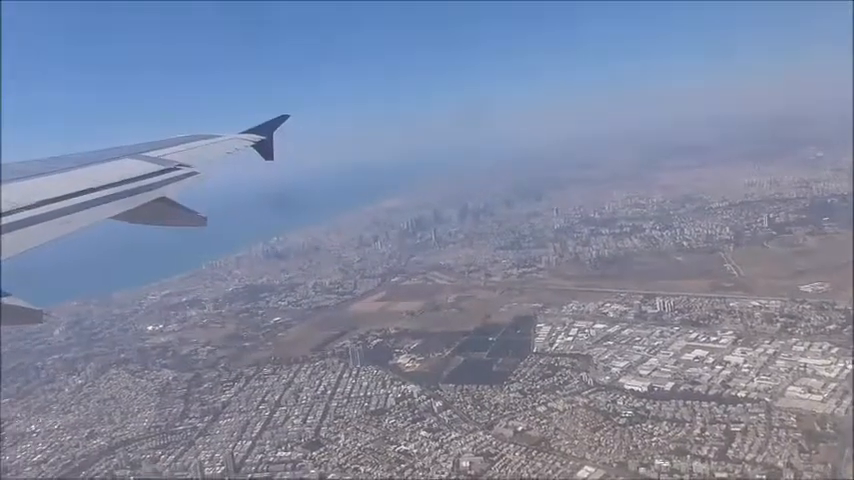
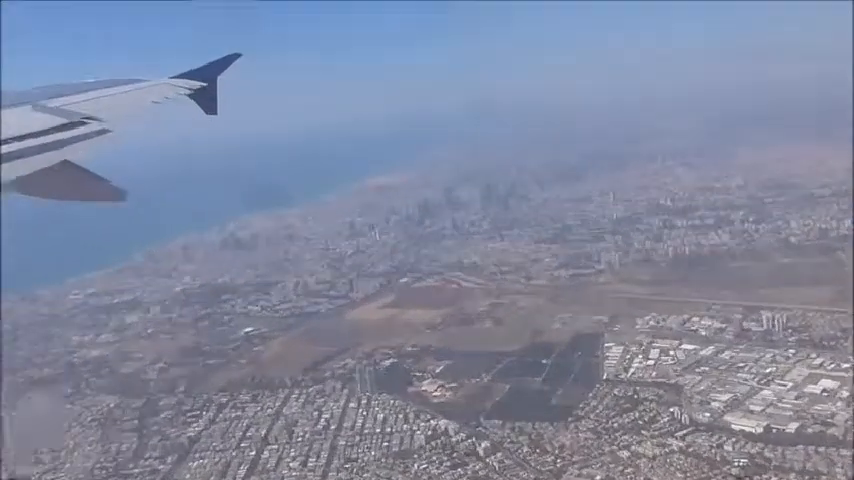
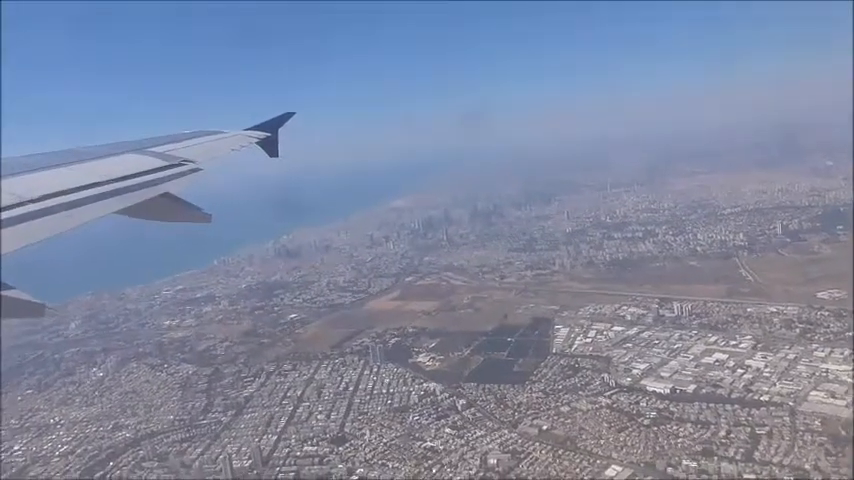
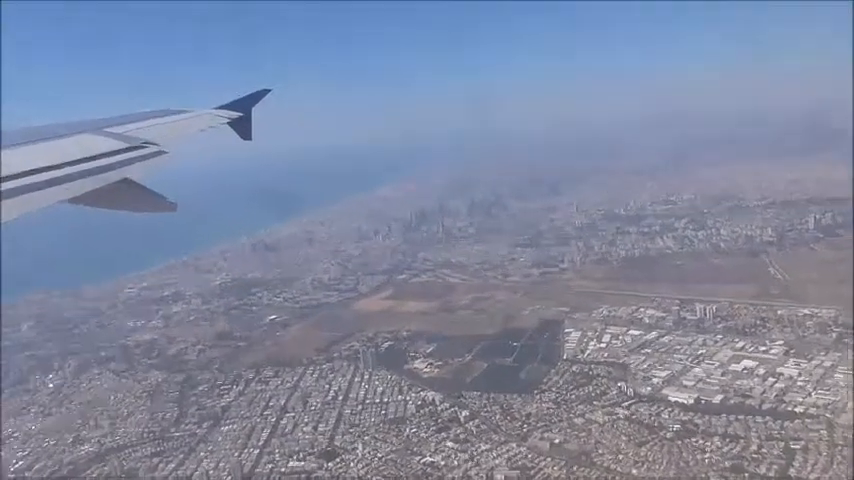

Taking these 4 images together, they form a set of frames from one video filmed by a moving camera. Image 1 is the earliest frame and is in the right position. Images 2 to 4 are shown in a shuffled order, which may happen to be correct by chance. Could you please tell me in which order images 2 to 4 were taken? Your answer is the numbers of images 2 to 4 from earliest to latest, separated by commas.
3, 4, 2
